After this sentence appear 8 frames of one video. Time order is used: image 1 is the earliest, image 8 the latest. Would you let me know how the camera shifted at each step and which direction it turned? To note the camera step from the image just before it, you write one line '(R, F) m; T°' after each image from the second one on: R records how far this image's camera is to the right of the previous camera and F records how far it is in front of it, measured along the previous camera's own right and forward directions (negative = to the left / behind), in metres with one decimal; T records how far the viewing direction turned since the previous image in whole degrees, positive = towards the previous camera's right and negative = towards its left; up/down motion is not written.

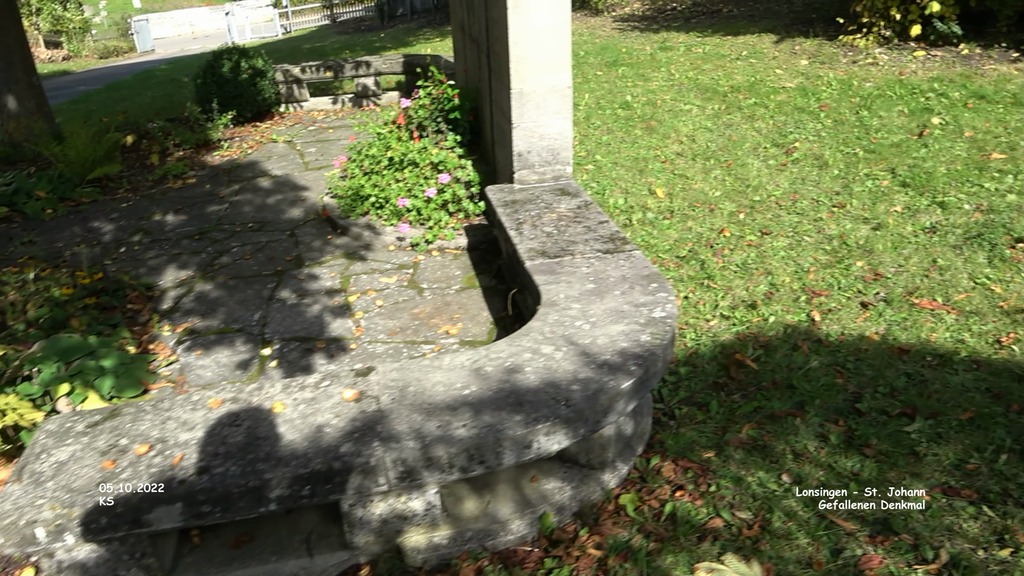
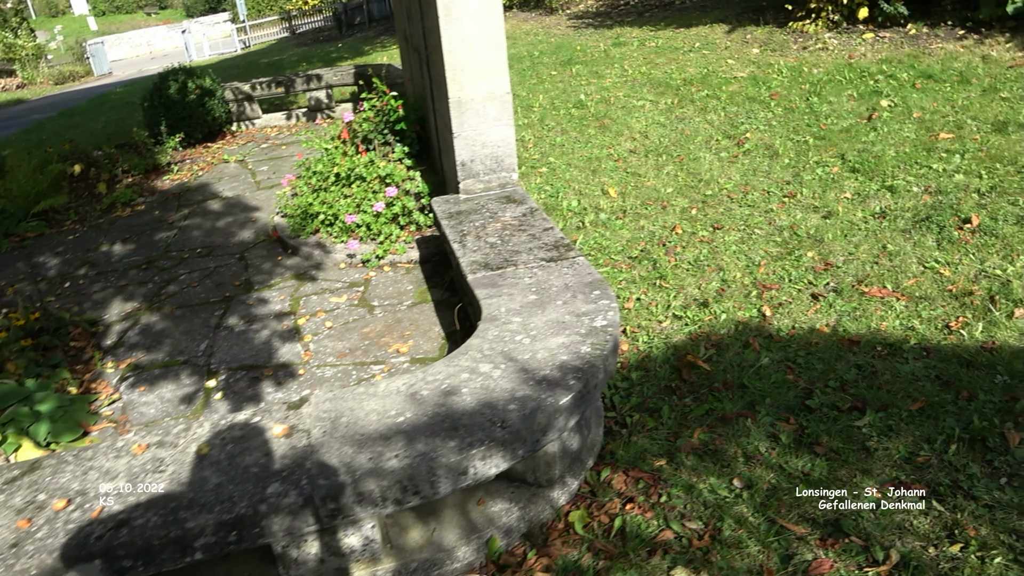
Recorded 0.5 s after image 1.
(+0.2, +0.1) m; +1°
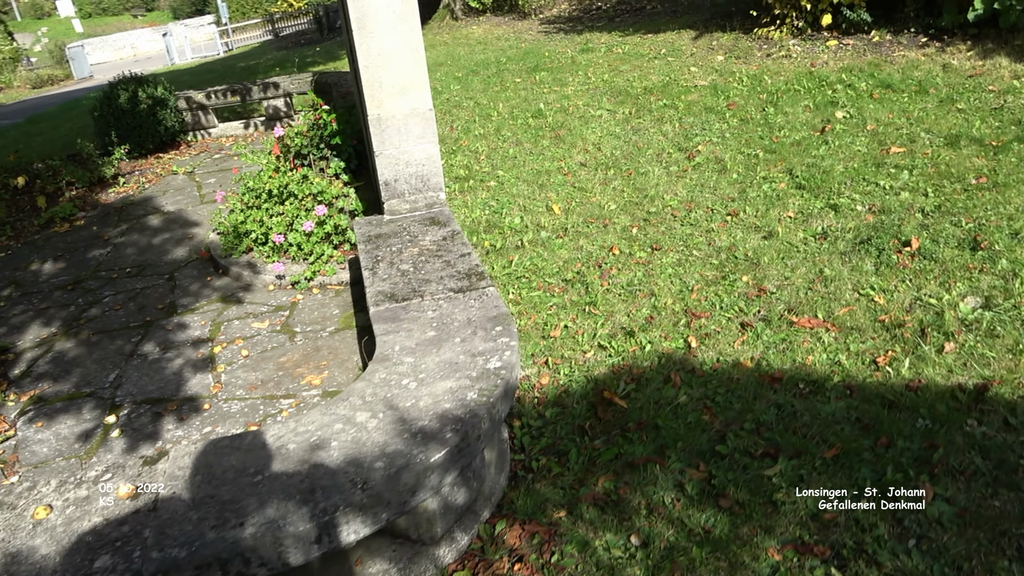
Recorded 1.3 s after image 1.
(+0.4, +0.2) m; 0°
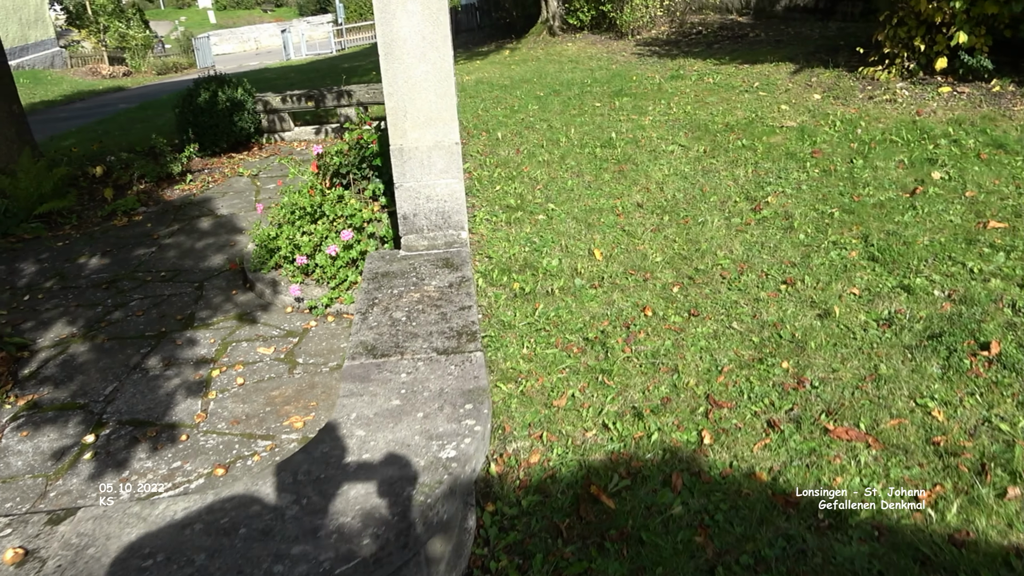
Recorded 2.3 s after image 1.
(+0.4, +0.4) m; -7°
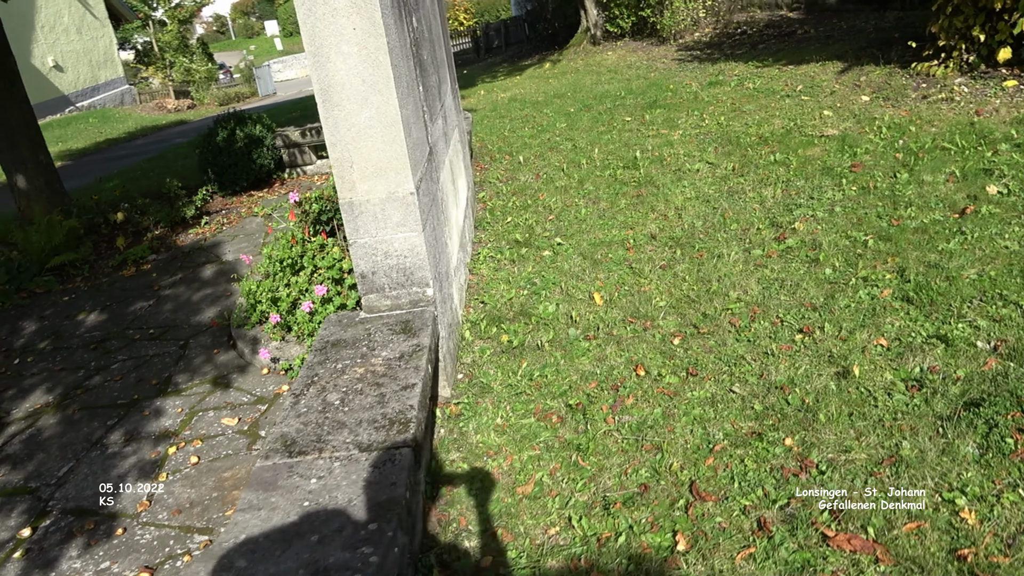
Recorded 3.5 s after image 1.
(+0.5, +0.4) m; -6°
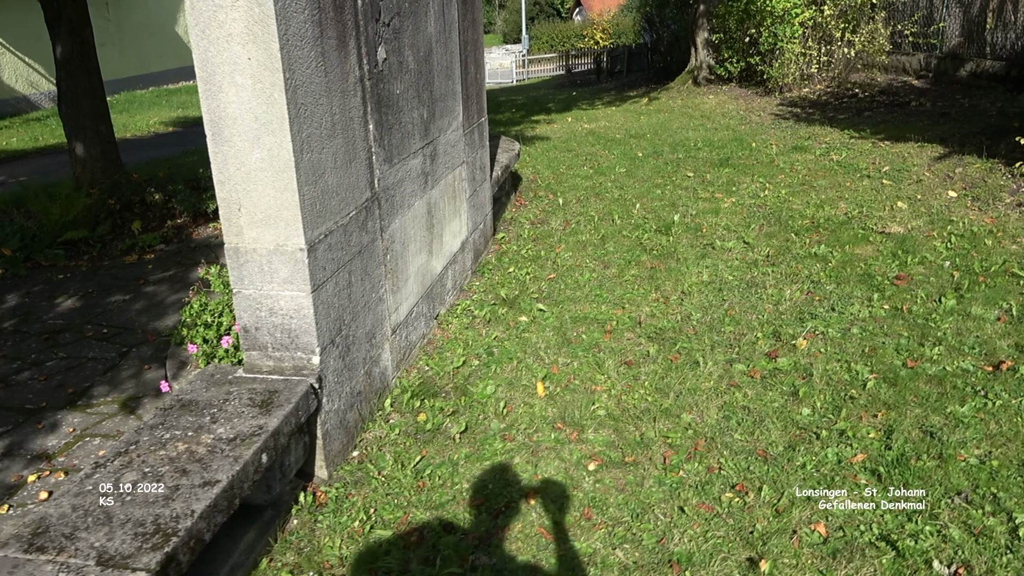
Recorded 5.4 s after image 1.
(+0.8, +0.5) m; -8°
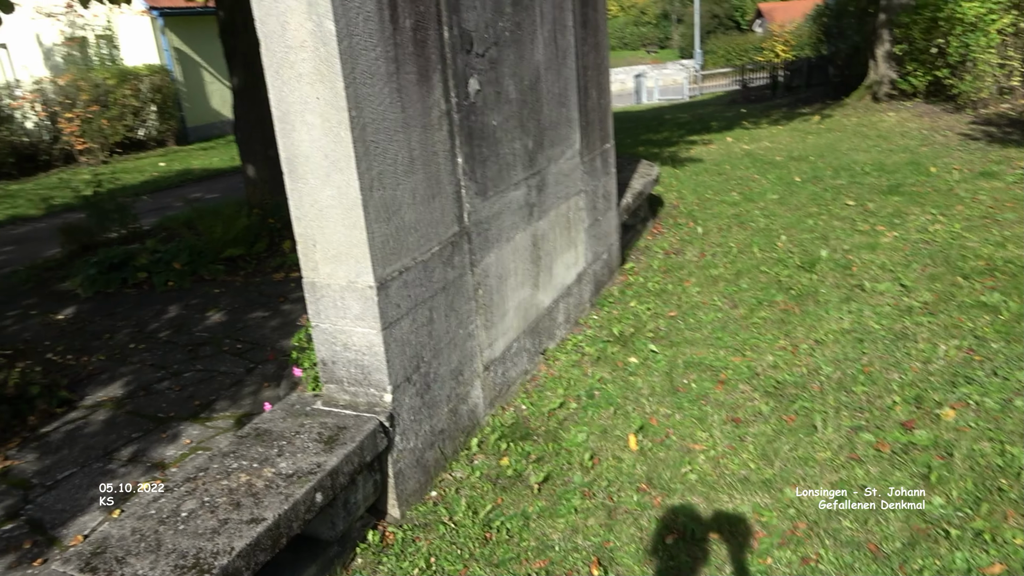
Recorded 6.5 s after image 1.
(+0.3, +0.2) m; -13°
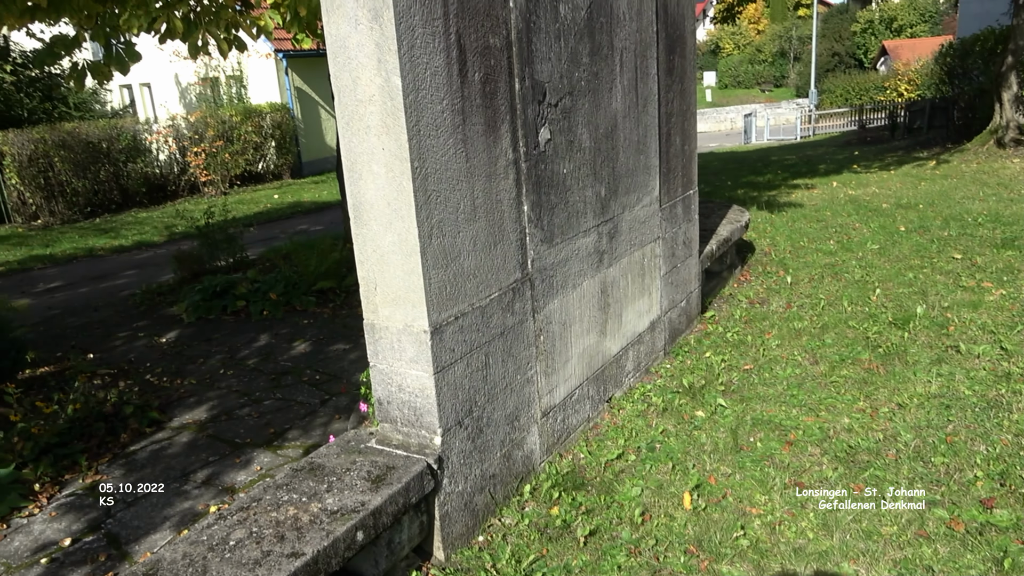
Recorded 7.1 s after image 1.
(+0.2, 0.0) m; -8°
